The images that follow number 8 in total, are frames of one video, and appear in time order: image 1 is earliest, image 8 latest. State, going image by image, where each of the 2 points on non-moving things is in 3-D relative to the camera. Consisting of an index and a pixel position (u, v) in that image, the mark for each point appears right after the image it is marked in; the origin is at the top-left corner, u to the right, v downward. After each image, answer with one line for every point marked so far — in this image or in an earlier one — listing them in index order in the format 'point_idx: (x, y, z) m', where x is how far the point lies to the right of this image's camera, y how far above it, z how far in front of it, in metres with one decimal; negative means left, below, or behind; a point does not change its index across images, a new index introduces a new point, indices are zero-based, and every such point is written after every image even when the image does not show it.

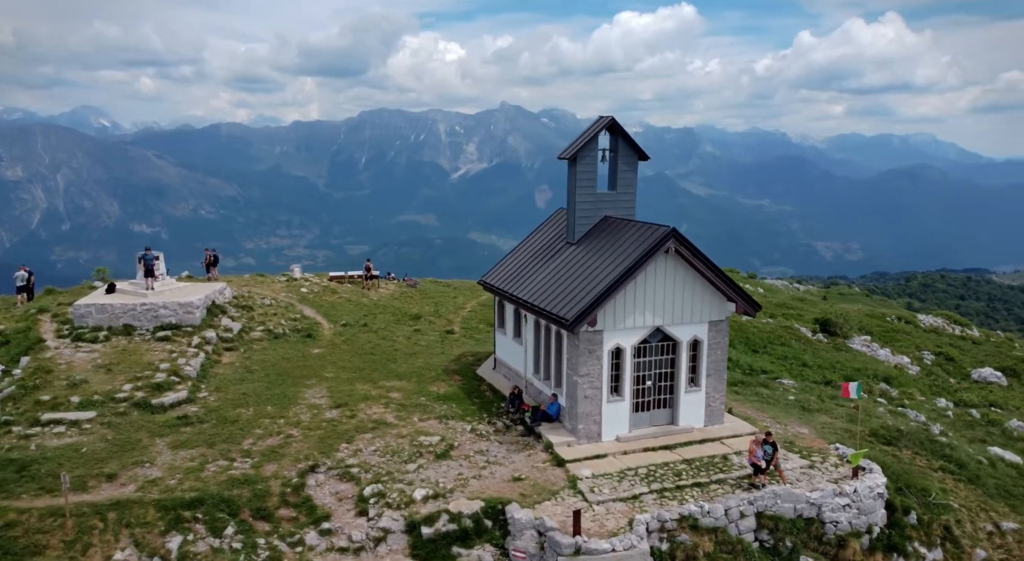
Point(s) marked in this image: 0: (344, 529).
0: (-4.3, -6.4, +19.4) m
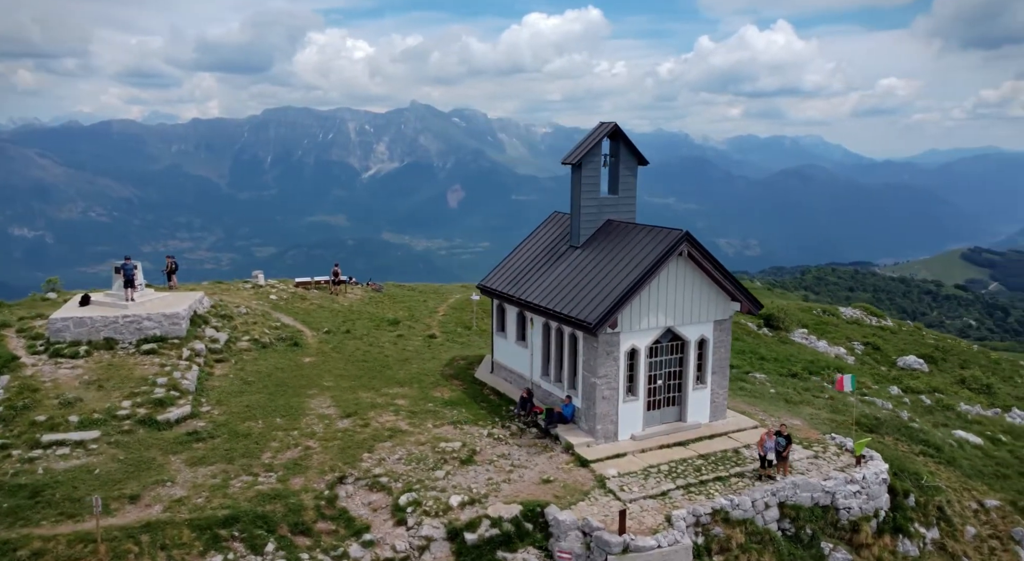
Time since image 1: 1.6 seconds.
0: (-3.2, -6.7, +19.2) m
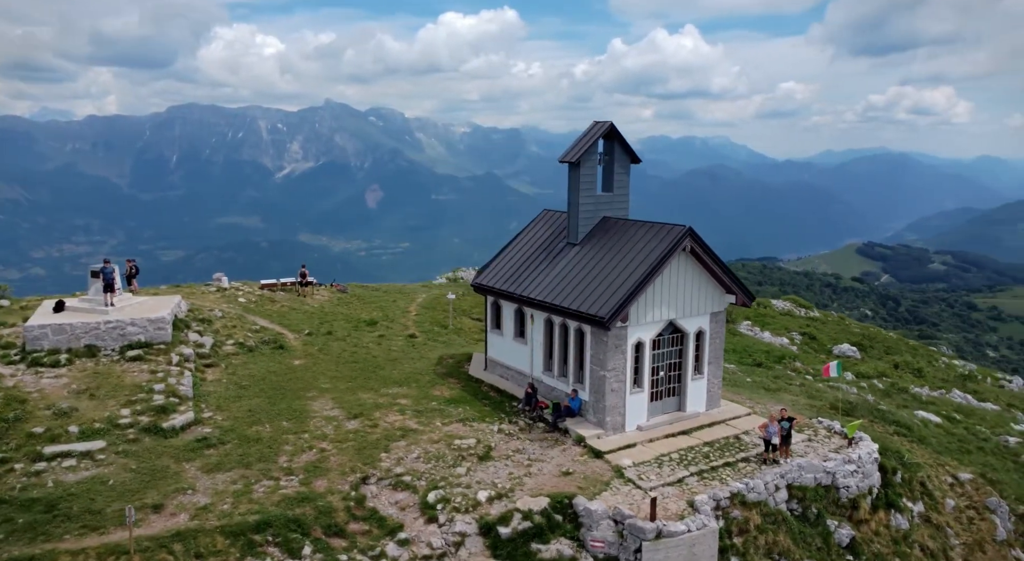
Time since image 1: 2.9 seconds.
0: (-2.4, -6.6, +19.2) m
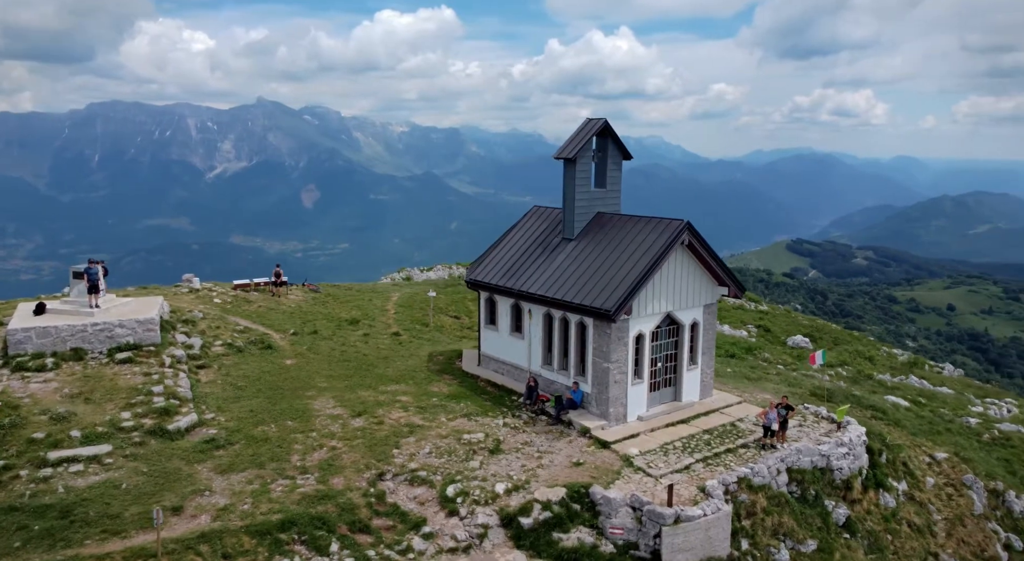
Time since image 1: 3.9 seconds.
0: (-1.8, -6.5, +19.4) m
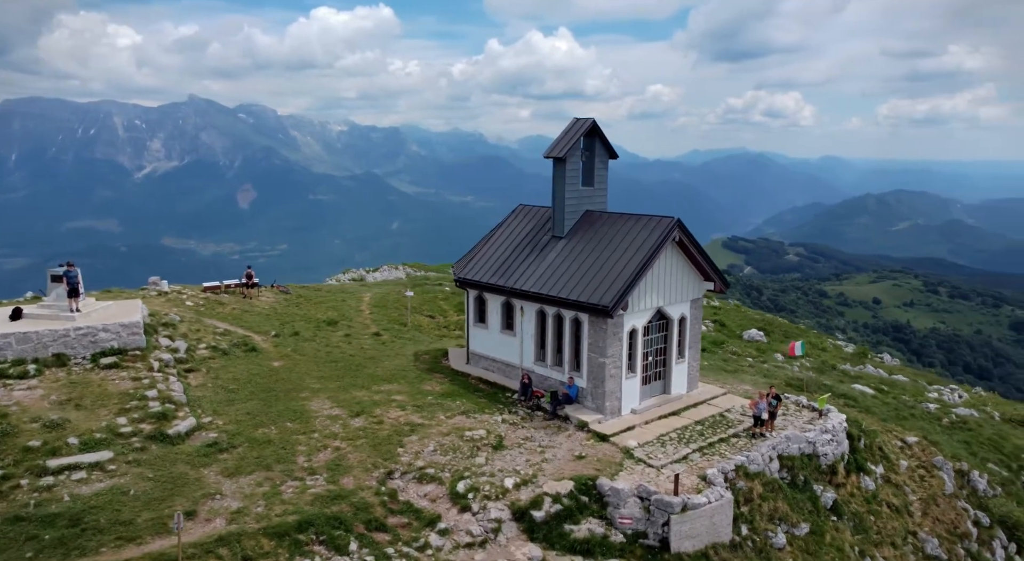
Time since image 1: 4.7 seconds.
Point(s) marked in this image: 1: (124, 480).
0: (-1.4, -6.4, +19.6) m
1: (-10.1, -5.2, +19.4) m
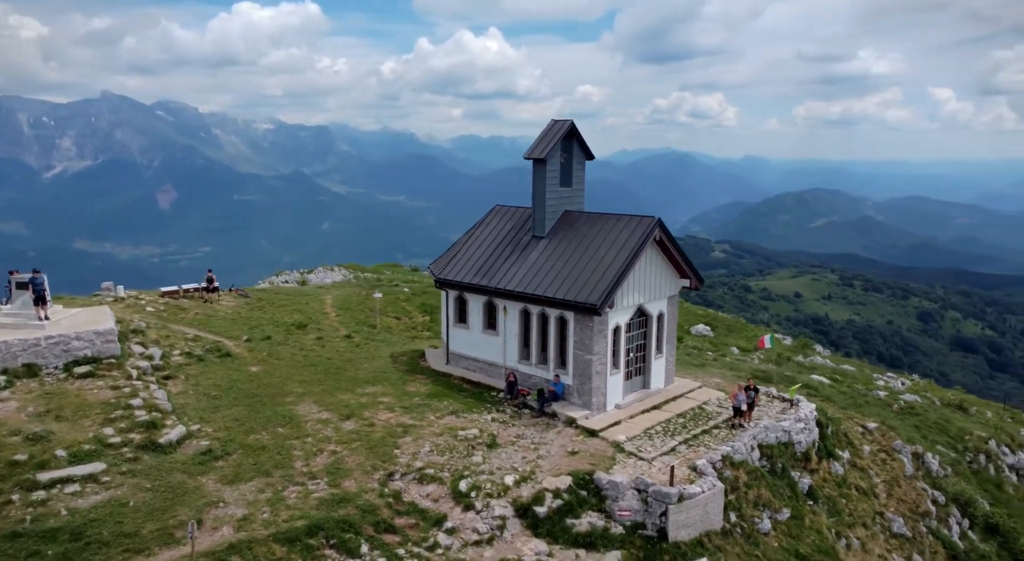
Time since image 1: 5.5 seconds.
0: (-1.3, -6.5, +19.9) m
1: (-9.9, -5.3, +18.9) m
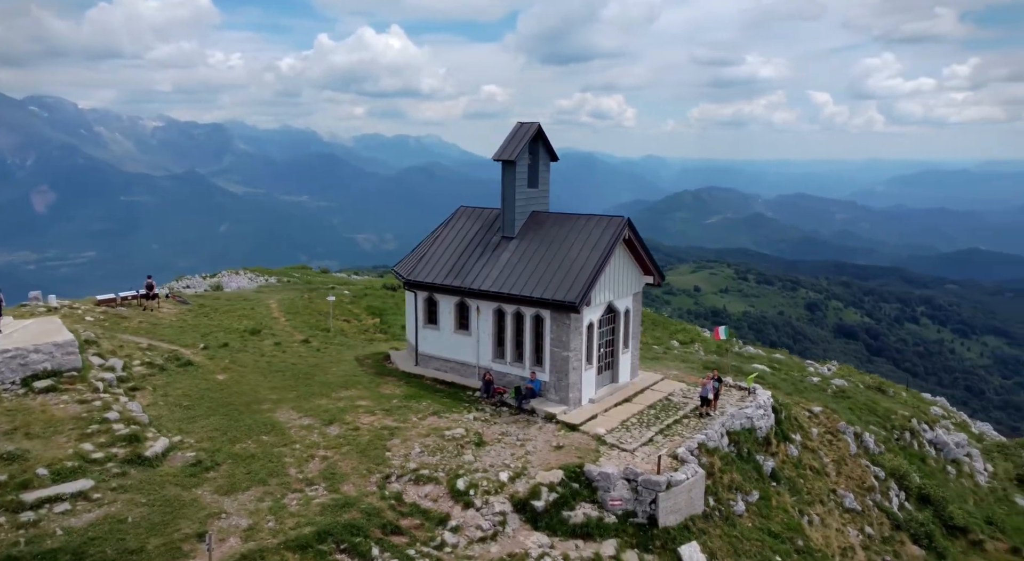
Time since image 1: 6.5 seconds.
0: (-1.2, -6.5, +20.2) m
1: (-9.7, -5.6, +18.3) m
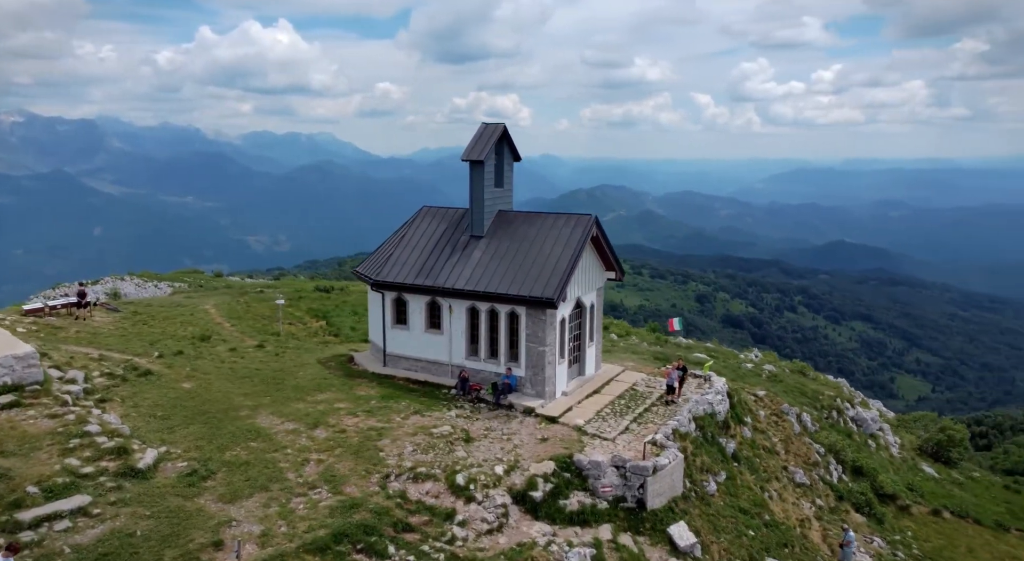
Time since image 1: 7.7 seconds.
0: (-1.1, -6.5, +20.7) m
1: (-9.3, -5.7, +17.7) m
